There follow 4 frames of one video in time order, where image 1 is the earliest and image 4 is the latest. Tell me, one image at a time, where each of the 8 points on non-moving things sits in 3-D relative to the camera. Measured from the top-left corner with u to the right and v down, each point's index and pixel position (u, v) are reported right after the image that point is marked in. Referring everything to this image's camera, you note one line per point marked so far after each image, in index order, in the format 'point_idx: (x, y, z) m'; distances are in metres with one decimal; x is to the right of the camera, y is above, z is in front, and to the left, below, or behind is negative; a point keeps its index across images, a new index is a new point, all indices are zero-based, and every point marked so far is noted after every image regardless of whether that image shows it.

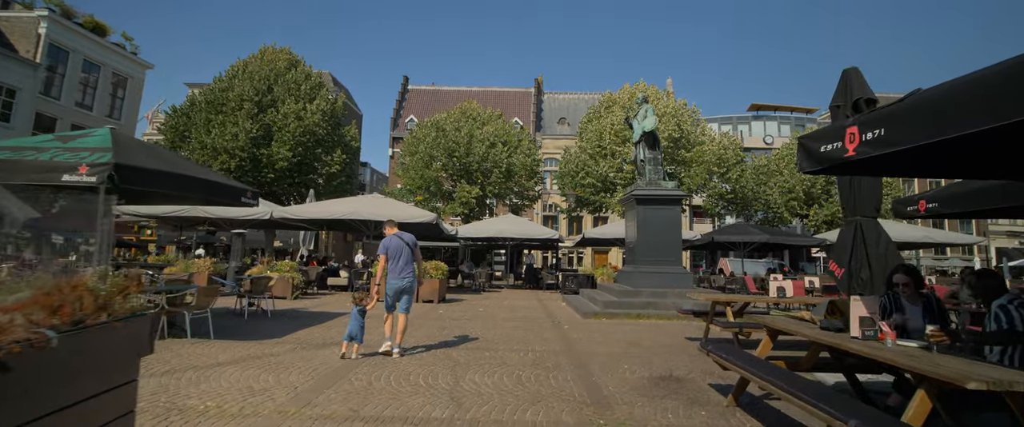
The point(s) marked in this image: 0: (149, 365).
0: (-3.6, -1.5, +5.3) m
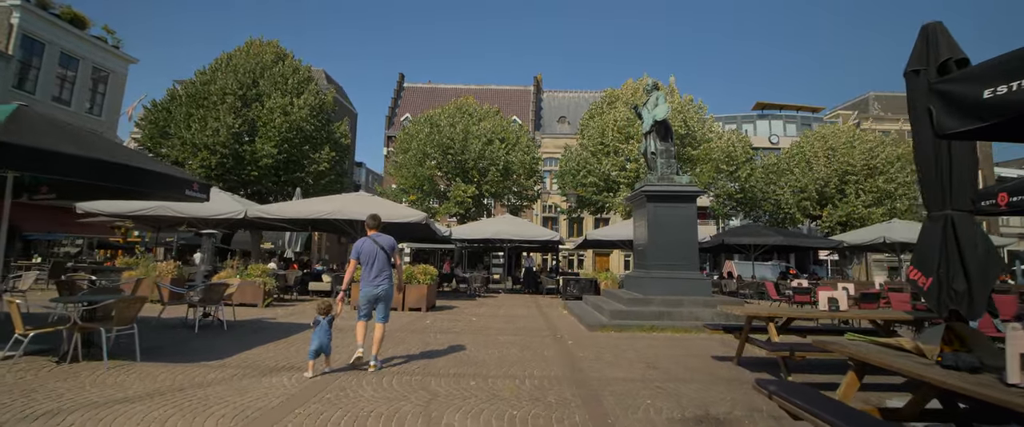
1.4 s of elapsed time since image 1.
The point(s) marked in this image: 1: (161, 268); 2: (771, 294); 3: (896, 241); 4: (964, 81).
0: (-3.7, -1.4, +4.1) m
1: (-7.7, -1.2, +11.7) m
2: (+5.9, -1.8, +12.0) m
3: (+12.7, -0.9, +17.5) m
4: (+2.1, +0.6, +2.5) m
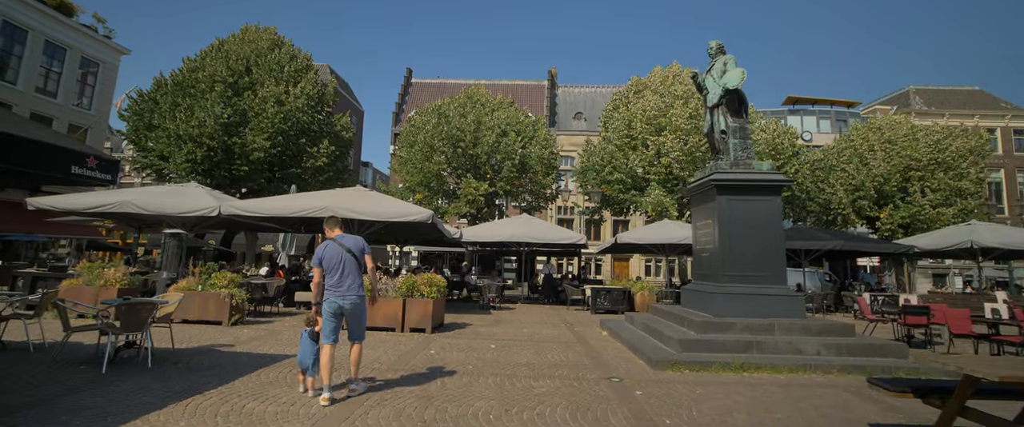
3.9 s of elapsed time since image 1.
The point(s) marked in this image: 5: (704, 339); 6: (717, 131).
0: (-3.4, -1.3, +1.8) m
1: (-7.3, -1.1, +9.6) m
2: (+6.3, -1.8, +9.6) m
3: (+13.3, -0.9, +14.9) m
4: (+2.4, +0.7, +0.1) m
5: (+2.4, -1.6, +6.7) m
6: (+3.3, +1.3, +8.6) m
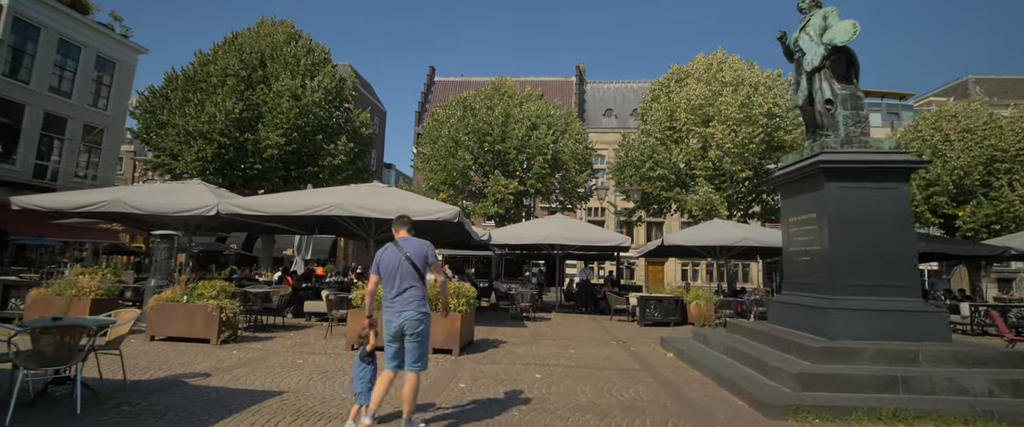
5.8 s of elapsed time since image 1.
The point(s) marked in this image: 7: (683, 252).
0: (-3.0, -1.2, +0.3) m
1: (-6.6, -1.1, +8.2) m
2: (+7.0, -1.7, +7.6) m
3: (+14.1, -0.8, +12.7) m
4: (+2.6, +0.9, -1.6) m
5: (+2.9, -1.5, +4.9) m
6: (+3.9, +1.4, +6.8) m
7: (+5.8, -1.3, +17.9) m
